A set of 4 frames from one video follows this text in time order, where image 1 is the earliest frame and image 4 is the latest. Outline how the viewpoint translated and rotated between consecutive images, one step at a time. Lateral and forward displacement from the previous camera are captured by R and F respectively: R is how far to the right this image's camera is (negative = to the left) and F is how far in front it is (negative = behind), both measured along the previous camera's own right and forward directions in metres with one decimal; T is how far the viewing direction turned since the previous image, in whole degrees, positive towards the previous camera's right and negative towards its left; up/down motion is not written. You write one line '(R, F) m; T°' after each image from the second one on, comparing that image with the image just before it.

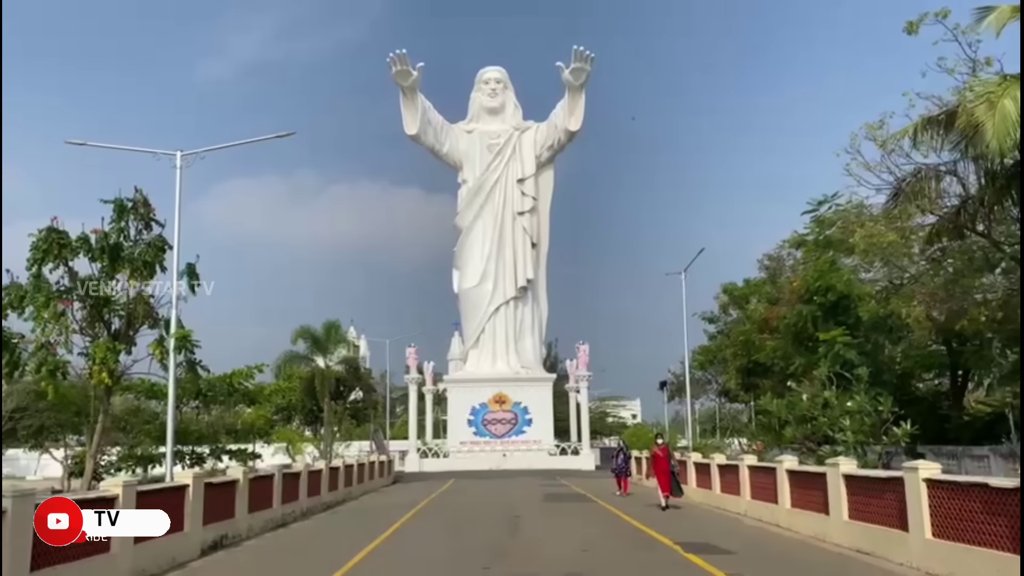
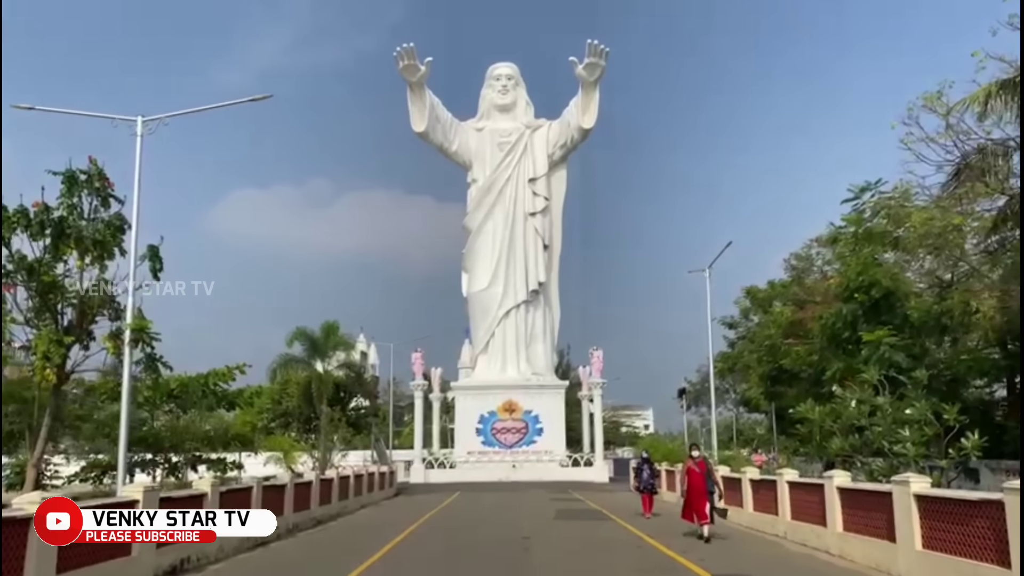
(+0.1, +2.3) m; -1°
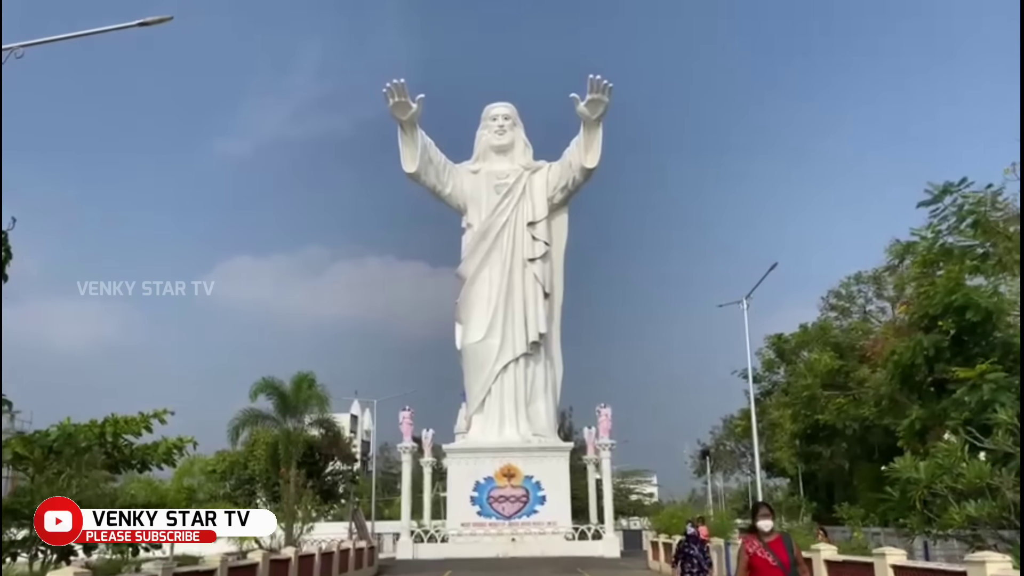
(0.0, +4.8) m; 0°
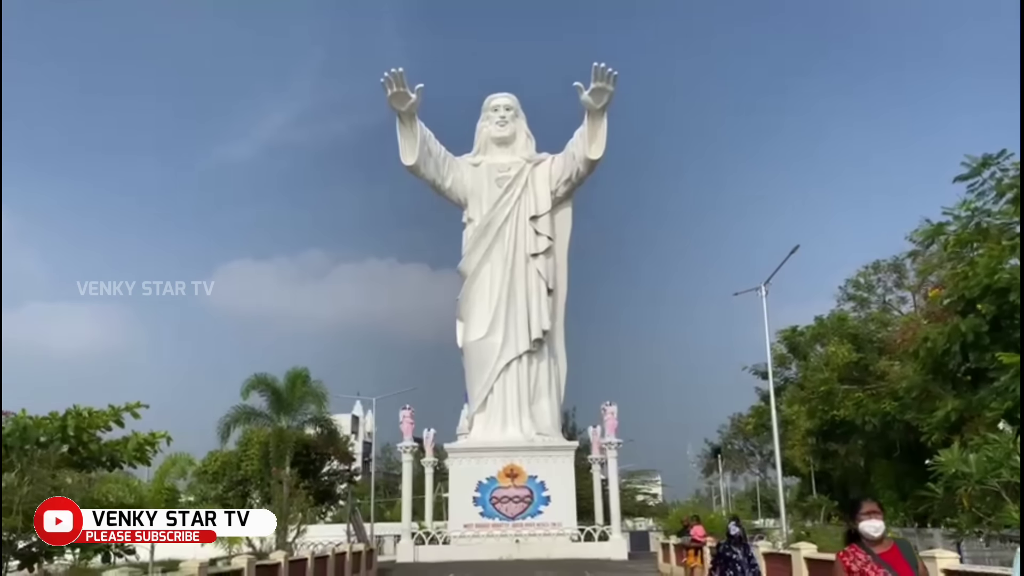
(0.0, +1.4) m; 0°
